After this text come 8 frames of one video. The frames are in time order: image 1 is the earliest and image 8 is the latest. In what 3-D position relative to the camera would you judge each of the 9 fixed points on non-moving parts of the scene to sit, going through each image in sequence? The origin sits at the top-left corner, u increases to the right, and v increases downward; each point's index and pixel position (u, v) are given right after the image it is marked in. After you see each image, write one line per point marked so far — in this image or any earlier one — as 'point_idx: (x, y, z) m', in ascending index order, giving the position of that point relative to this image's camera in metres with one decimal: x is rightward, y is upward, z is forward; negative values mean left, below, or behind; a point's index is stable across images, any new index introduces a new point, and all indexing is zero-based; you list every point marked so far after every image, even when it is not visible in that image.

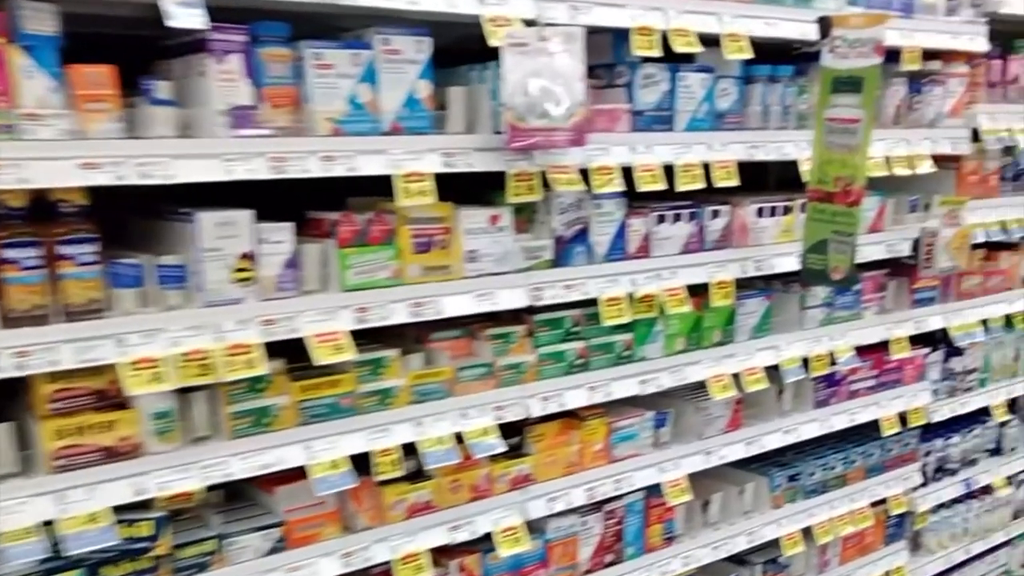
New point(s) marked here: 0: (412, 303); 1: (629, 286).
0: (-0.1, 0.0, +1.4) m
1: (+0.2, 0.0, +1.7) m
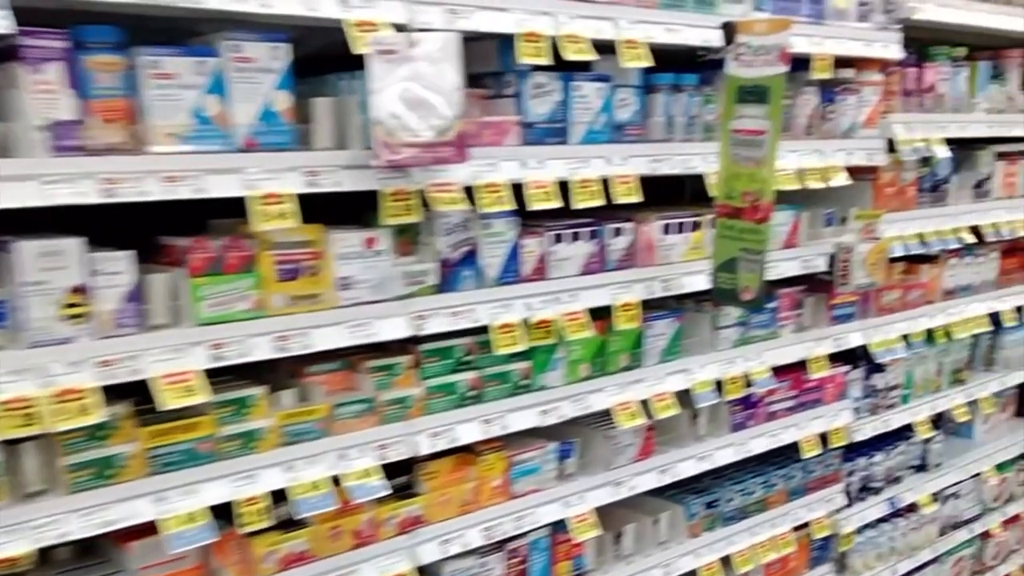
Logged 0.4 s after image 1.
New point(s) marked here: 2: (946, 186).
0: (-0.3, -0.1, +1.3) m
1: (0.0, 0.0, +1.6) m
2: (+1.0, +0.2, +2.4) m
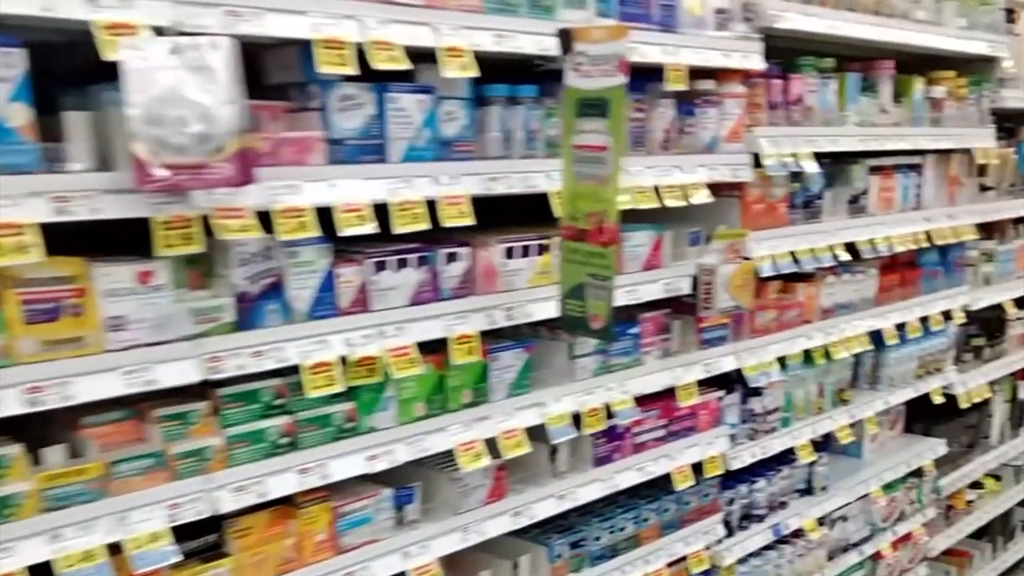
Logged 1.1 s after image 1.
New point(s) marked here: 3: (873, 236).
0: (-0.5, -0.1, +1.1) m
1: (-0.2, -0.1, +1.4) m
2: (+0.7, +0.2, +2.3) m
3: (+0.9, +0.1, +2.4) m
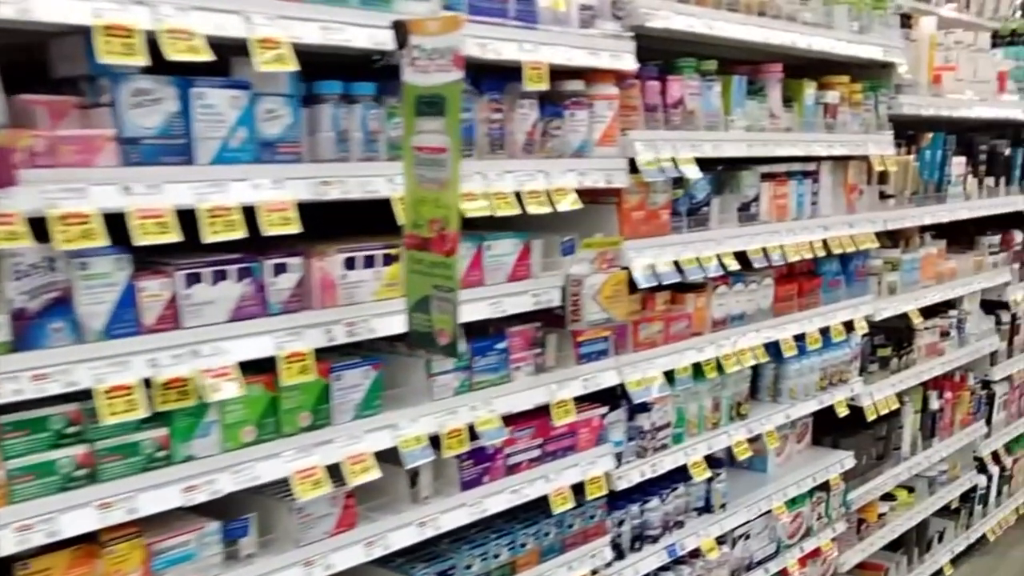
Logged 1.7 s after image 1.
0: (-0.8, -0.1, +1.0) m
1: (-0.5, -0.1, +1.3) m
2: (+0.4, +0.2, +2.2) m
3: (+0.6, +0.1, +2.4) m
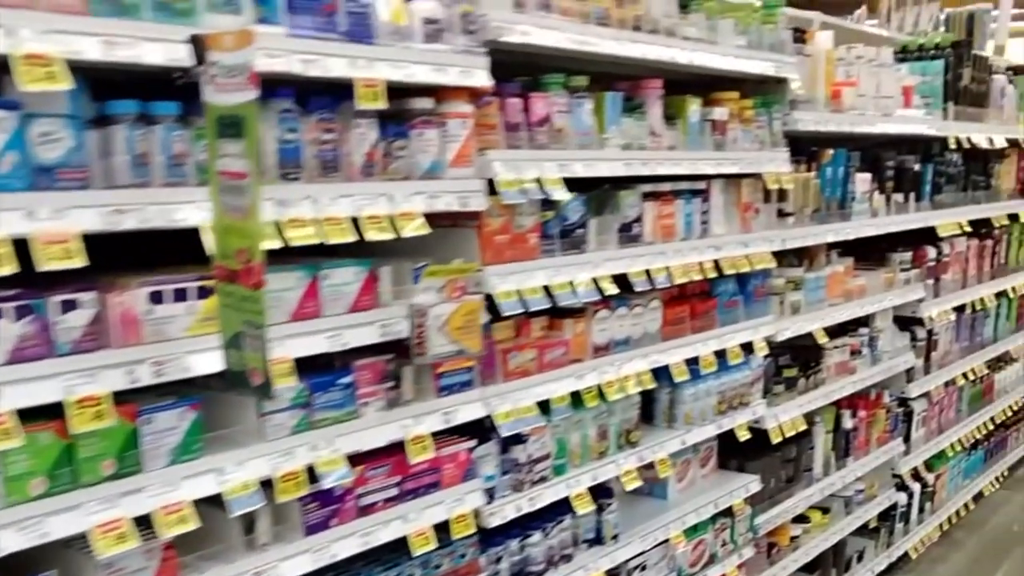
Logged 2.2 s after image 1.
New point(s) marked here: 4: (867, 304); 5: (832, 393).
0: (-1.0, -0.2, +0.8) m
1: (-0.7, -0.2, +1.1) m
2: (+0.1, +0.1, +2.1) m
3: (+0.3, 0.0, +2.3) m
4: (+1.2, -0.1, +3.4) m
5: (+1.0, -0.3, +3.3) m
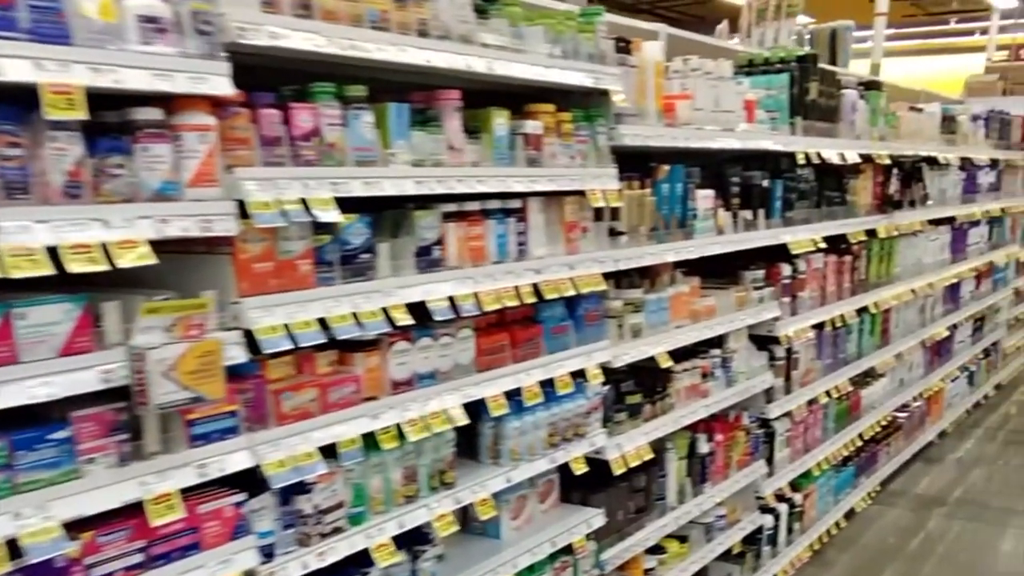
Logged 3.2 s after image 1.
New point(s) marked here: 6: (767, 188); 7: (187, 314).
0: (-1.3, -0.2, +0.5) m
1: (-1.0, -0.2, +0.9) m
2: (-0.3, +0.1, +1.9) m
3: (-0.1, 0.0, +2.1) m
4: (+0.7, -0.1, +3.3) m
5: (+0.5, -0.4, +3.2) m
6: (+0.9, +0.3, +3.5) m
7: (-0.5, 0.0, +1.6) m
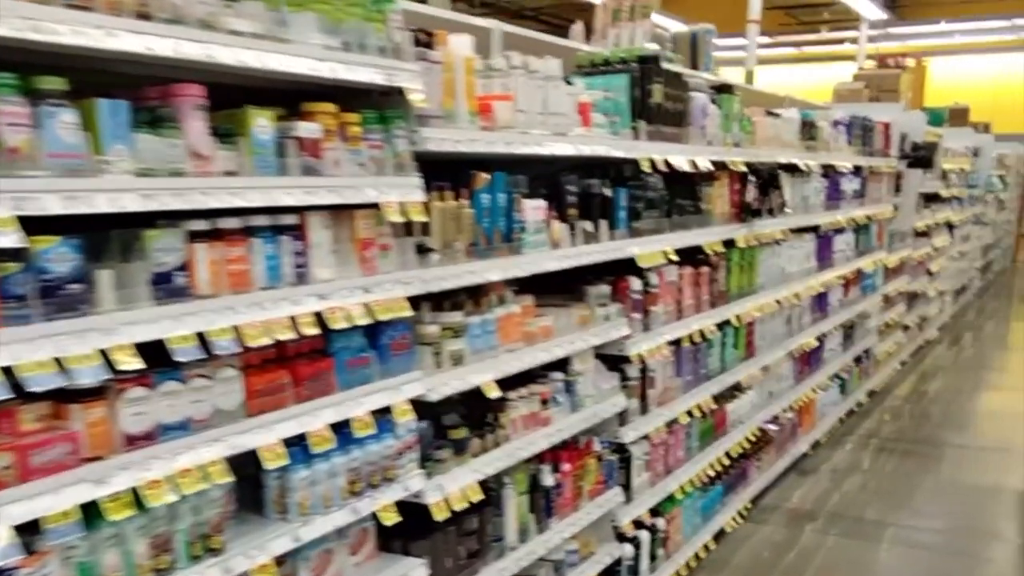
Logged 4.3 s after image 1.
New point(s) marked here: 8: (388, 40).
0: (-1.5, -0.3, +0.1) m
1: (-1.3, -0.3, +0.4) m
2: (-0.7, 0.0, +1.6) m
3: (-0.5, -0.1, +1.7) m
4: (+0.1, -0.2, +3.0) m
5: (0.0, -0.5, +2.9) m
6: (+0.3, +0.3, +3.2) m
7: (-0.8, -0.1, +1.2) m
8: (-0.3, +0.5, +2.1) m
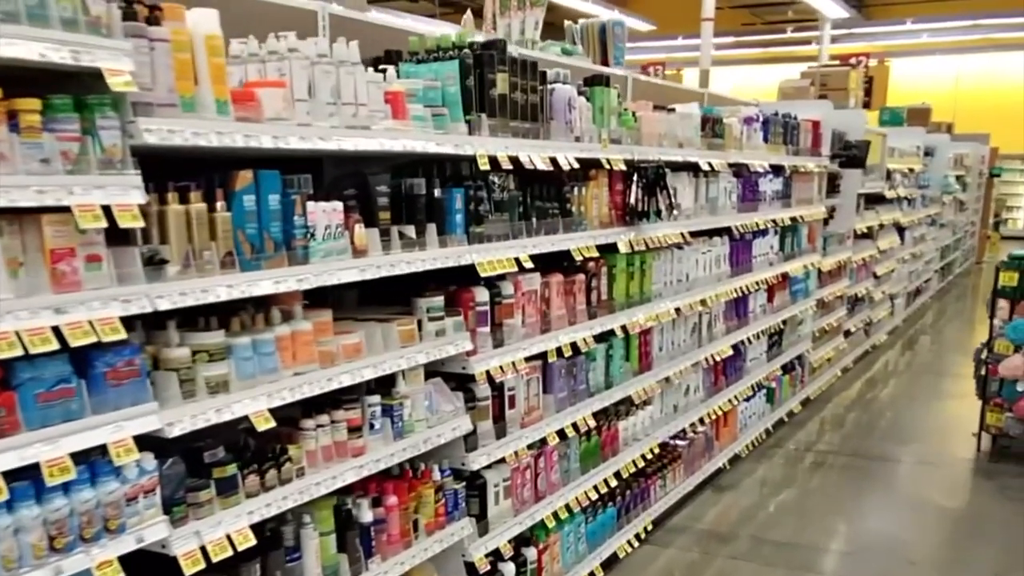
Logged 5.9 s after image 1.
0: (-2.0, -0.3, -0.3) m
1: (-1.8, -0.3, +0.1) m
2: (-1.2, 0.0, +1.2) m
3: (-1.0, -0.1, +1.4) m
4: (-0.4, -0.2, +2.7) m
5: (-0.5, -0.5, +2.5) m
6: (-0.2, +0.3, +2.9) m
7: (-1.3, -0.1, +0.9) m
8: (-0.8, +0.5, +1.8) m
